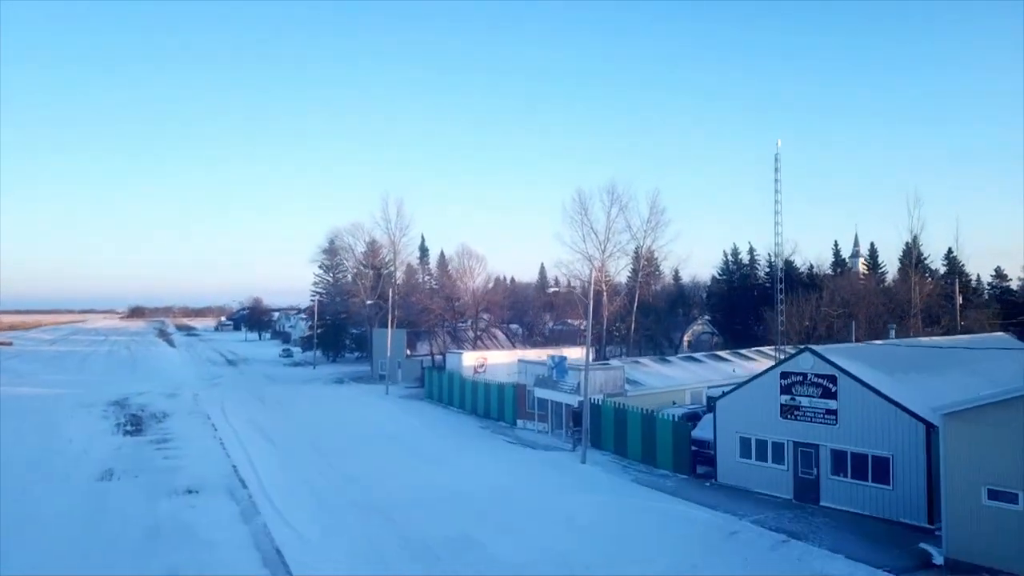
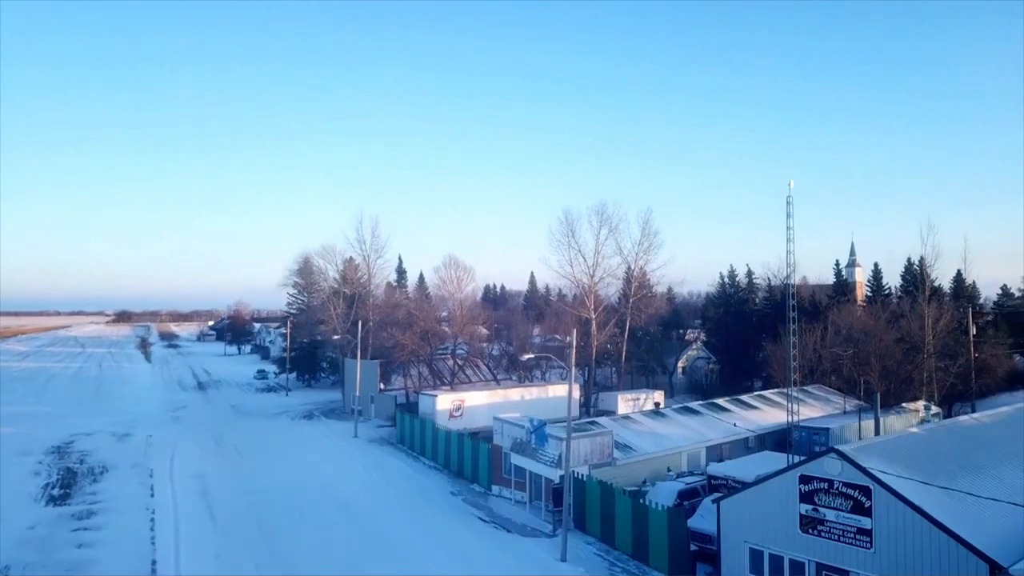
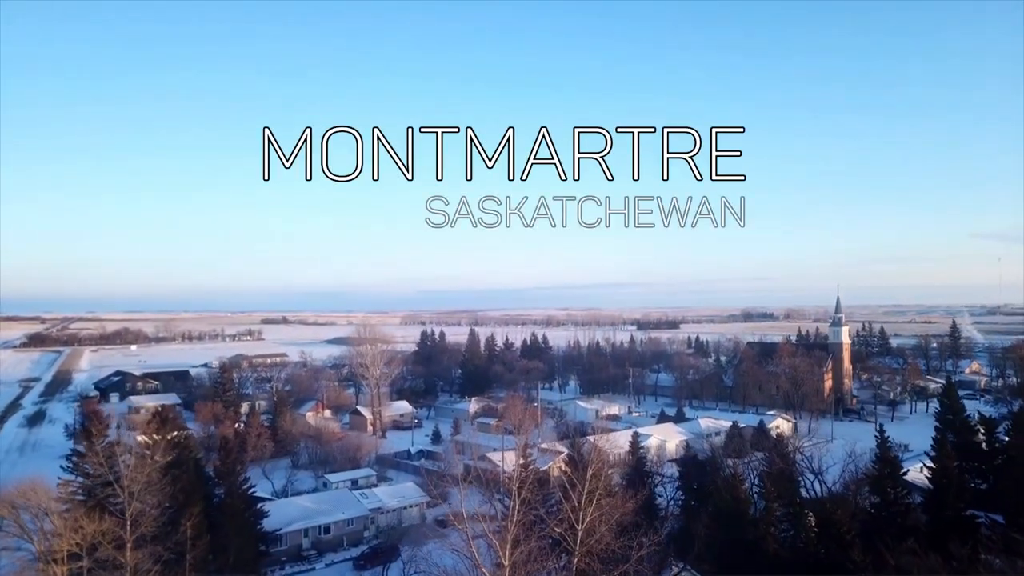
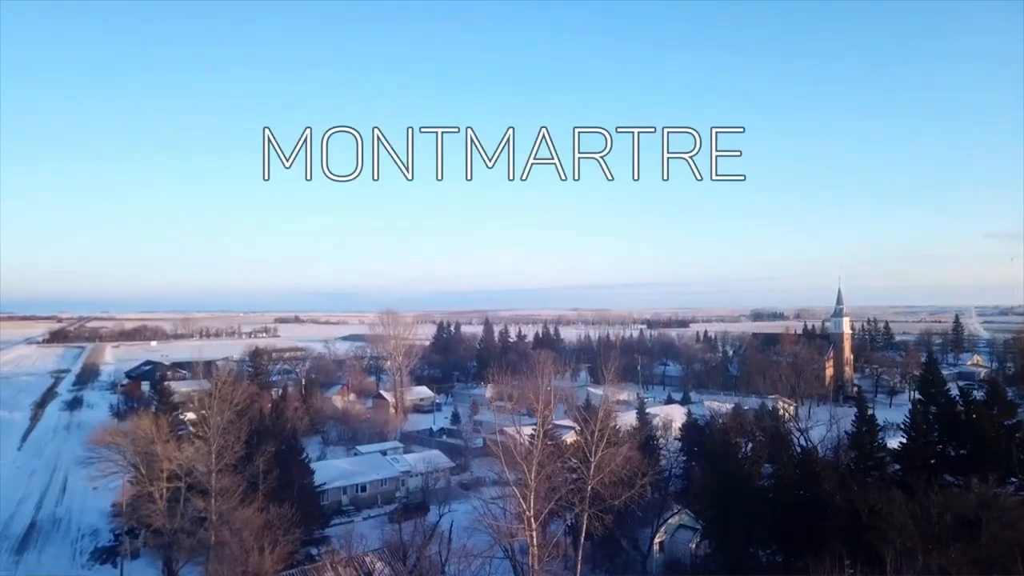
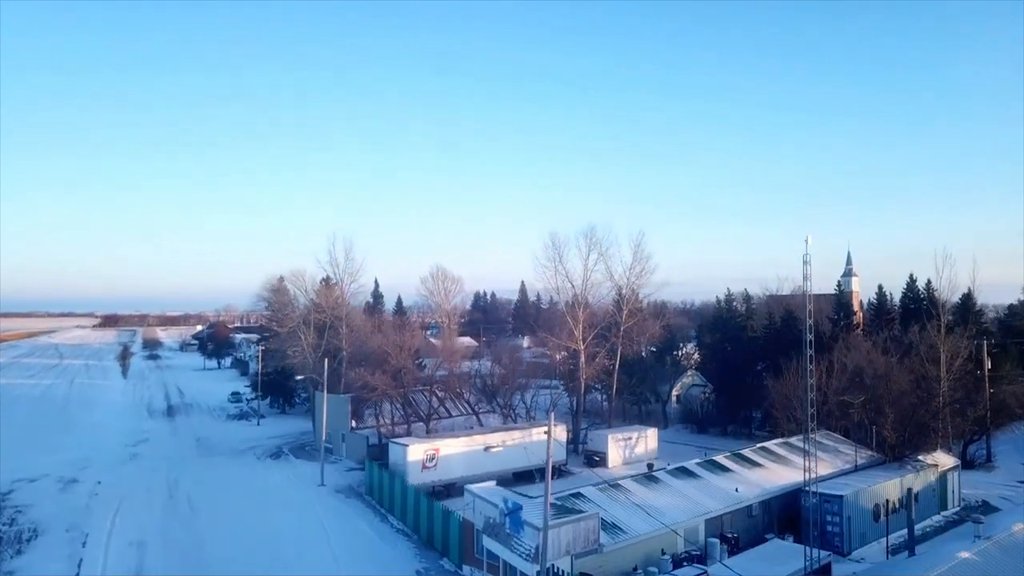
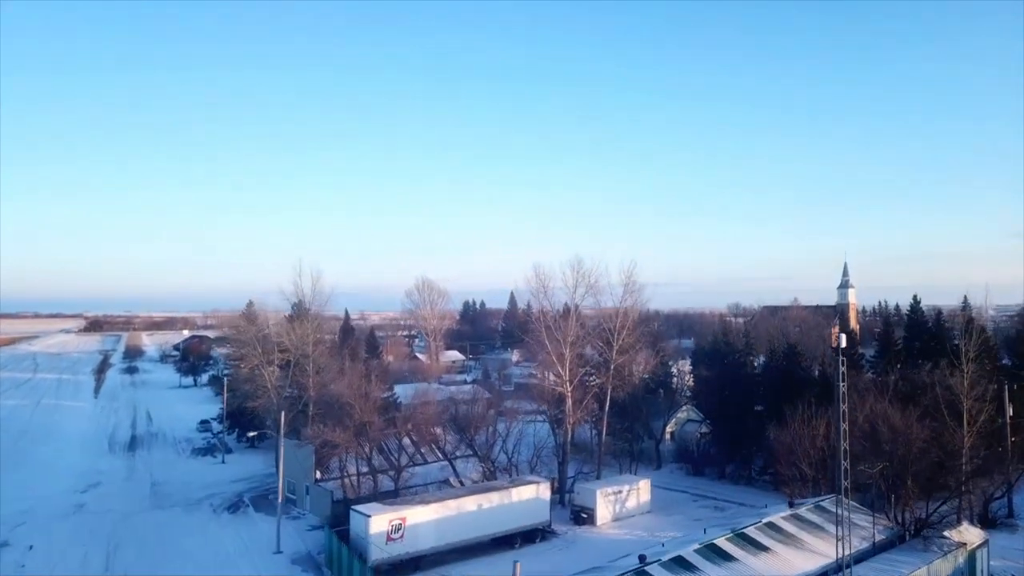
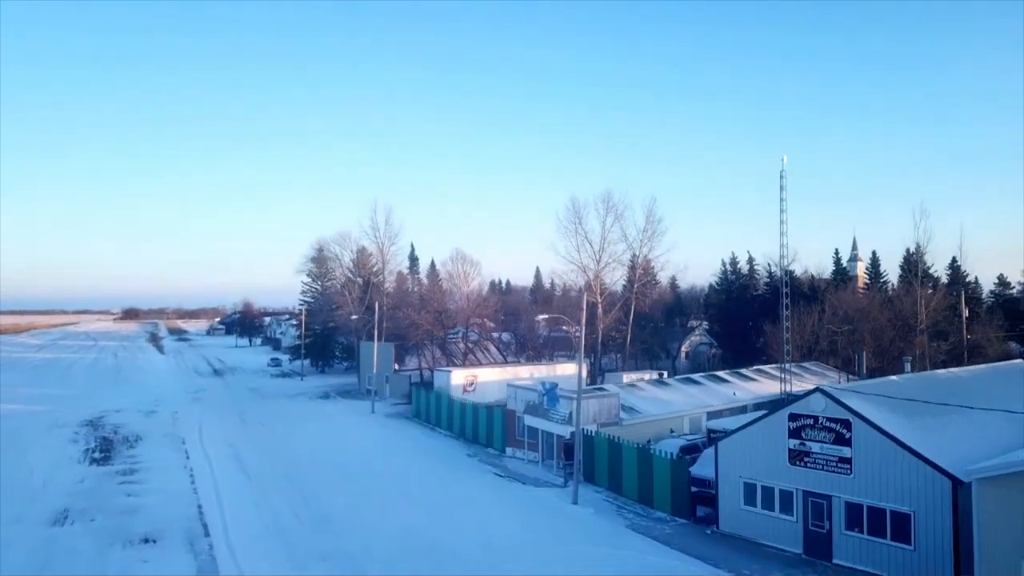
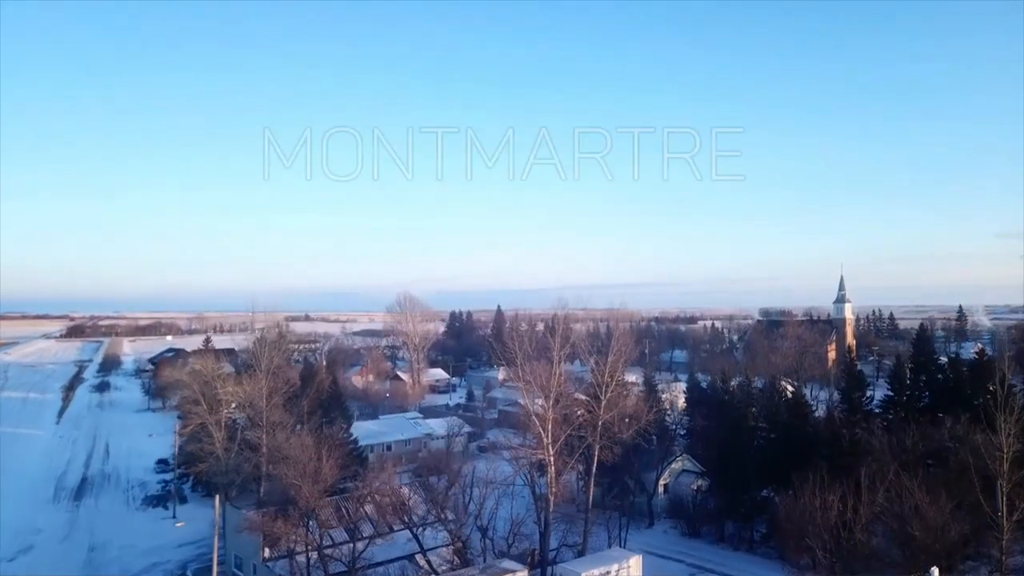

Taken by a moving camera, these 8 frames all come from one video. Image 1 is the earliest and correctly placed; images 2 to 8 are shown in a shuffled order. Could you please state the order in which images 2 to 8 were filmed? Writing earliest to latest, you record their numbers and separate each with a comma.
7, 2, 5, 6, 8, 4, 3
